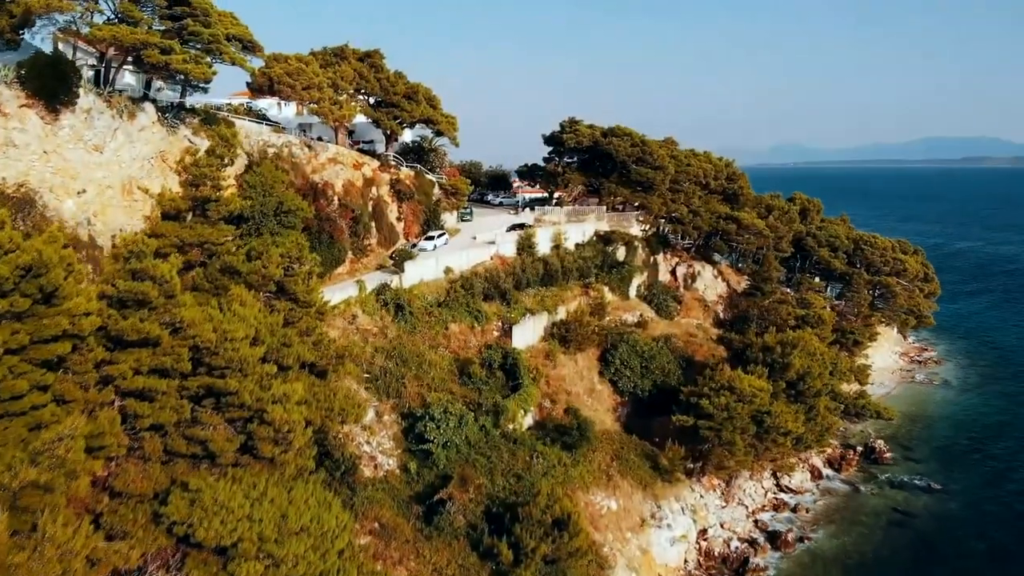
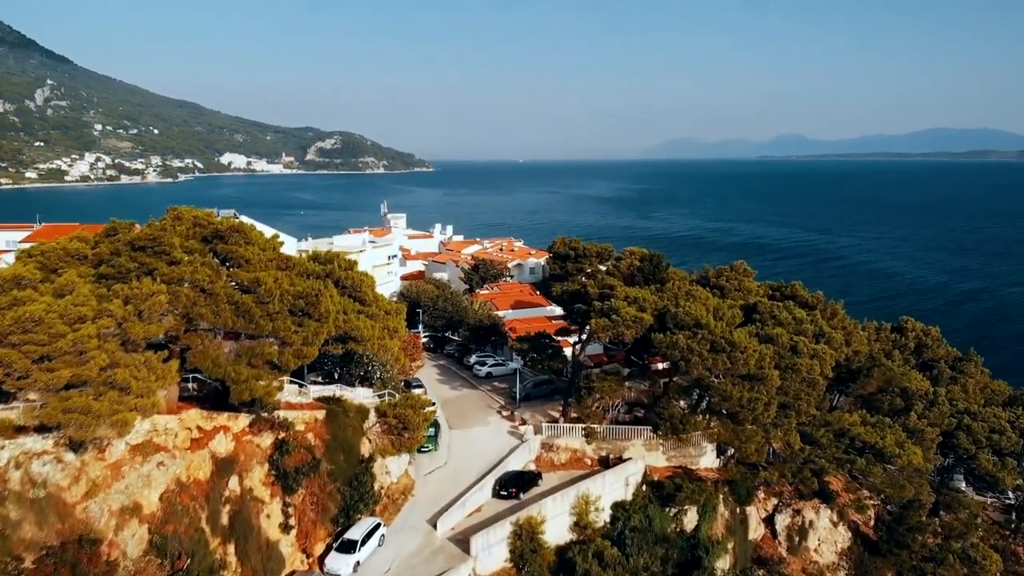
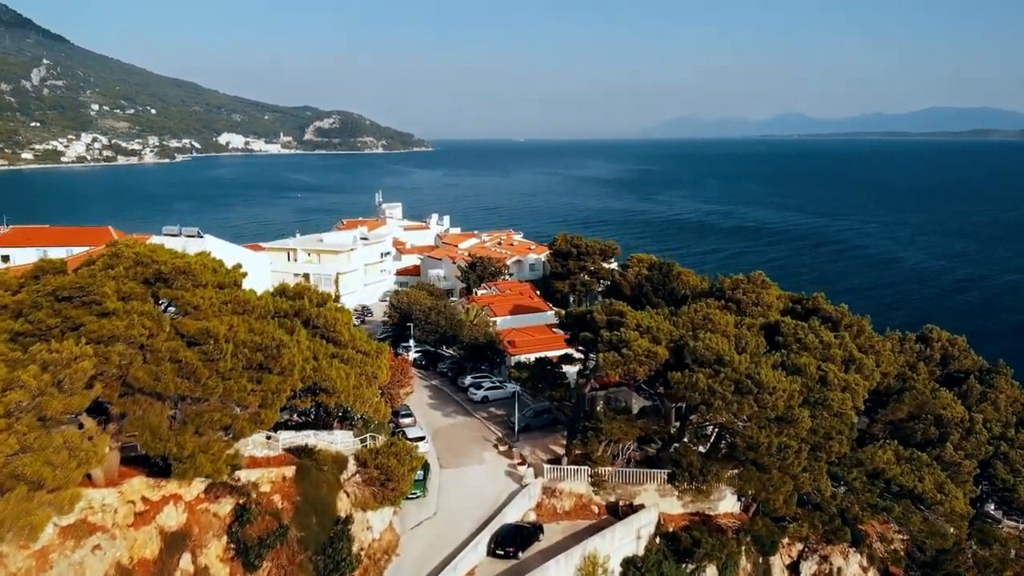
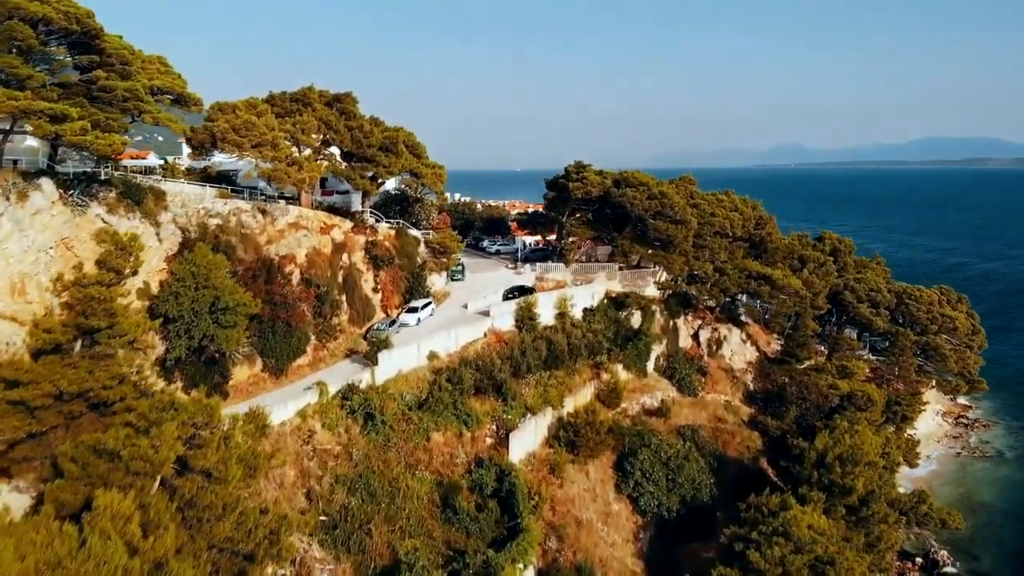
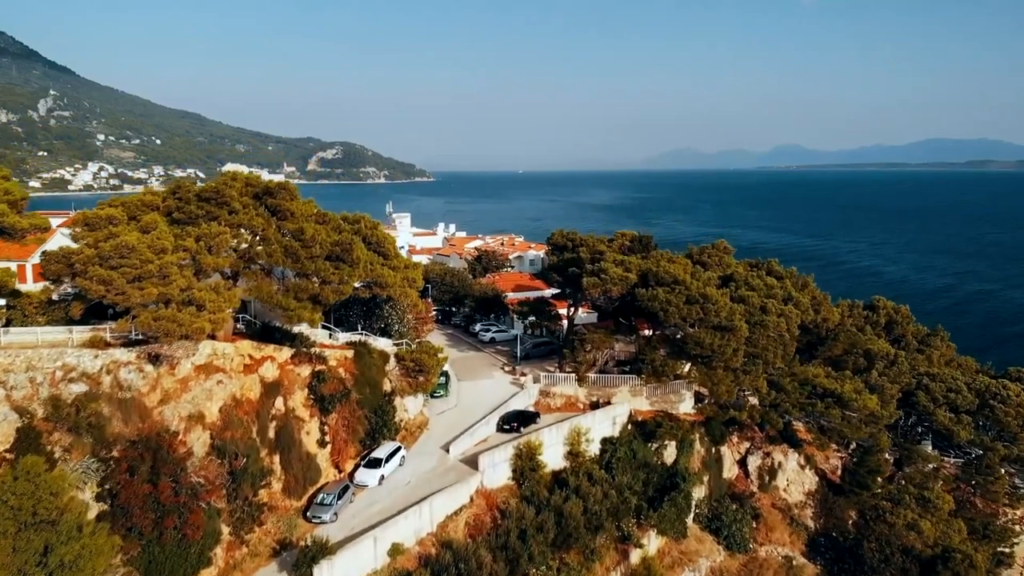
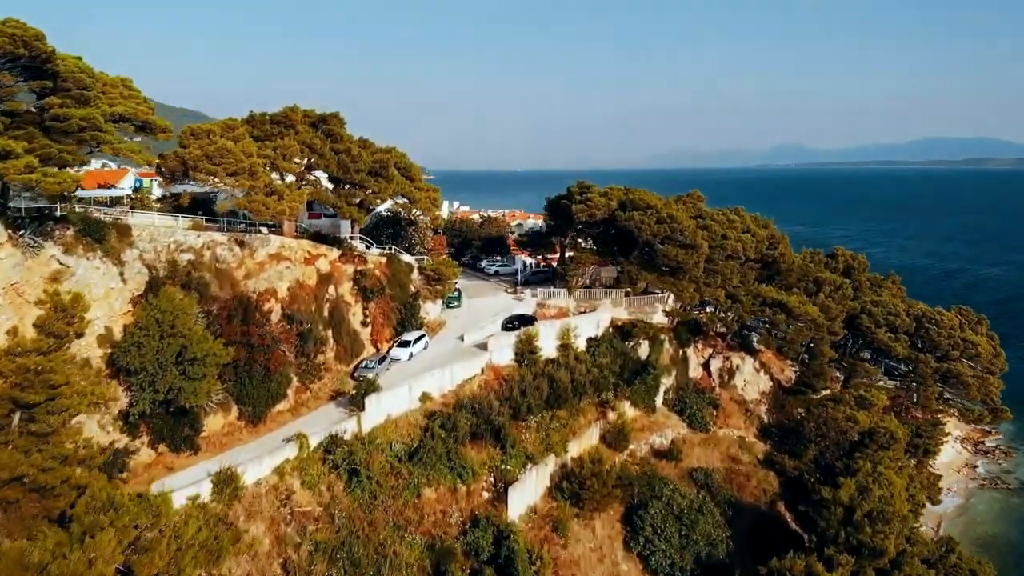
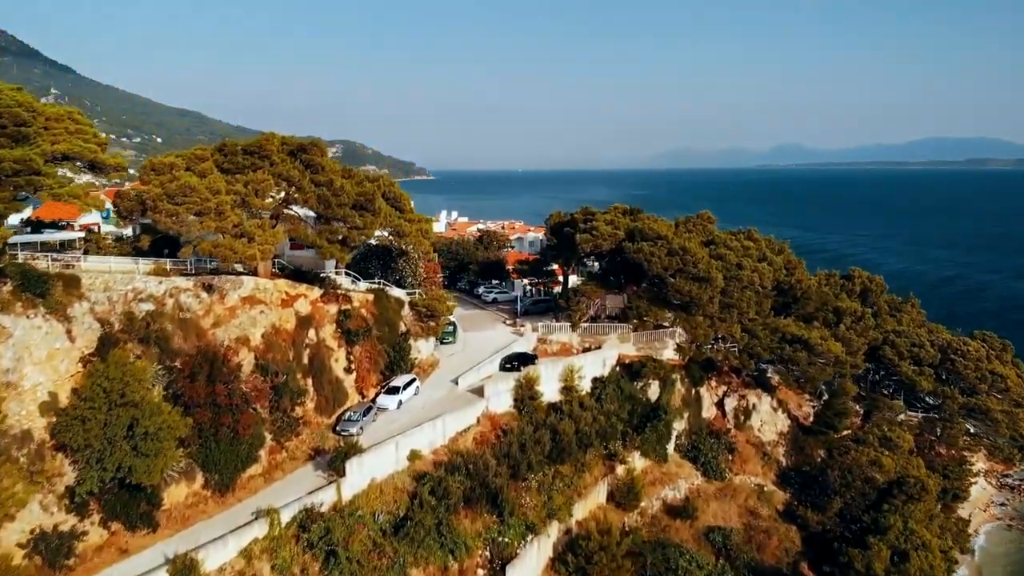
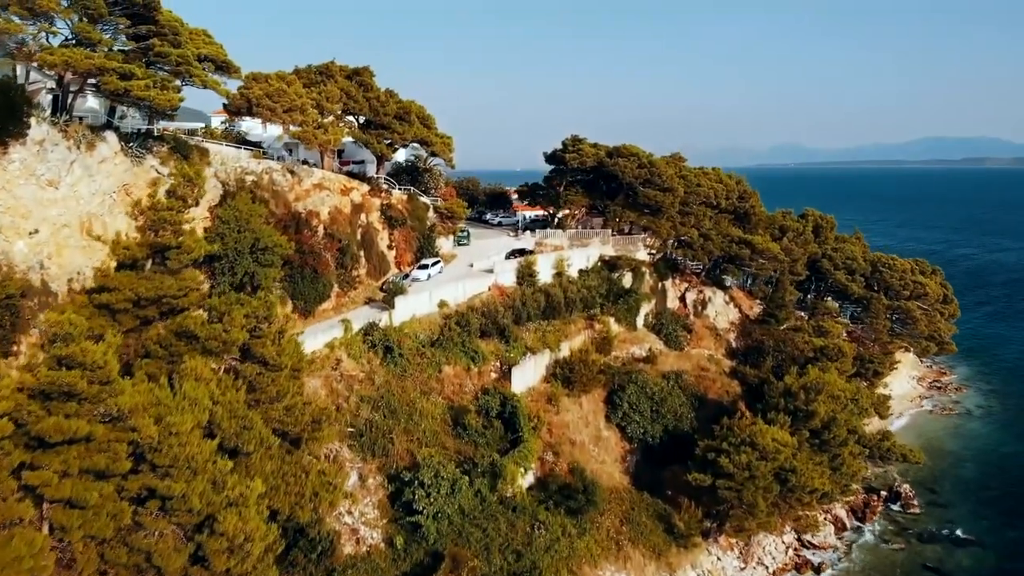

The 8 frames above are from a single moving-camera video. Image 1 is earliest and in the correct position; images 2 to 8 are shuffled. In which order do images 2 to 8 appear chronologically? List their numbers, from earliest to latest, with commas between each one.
8, 4, 6, 7, 5, 2, 3
